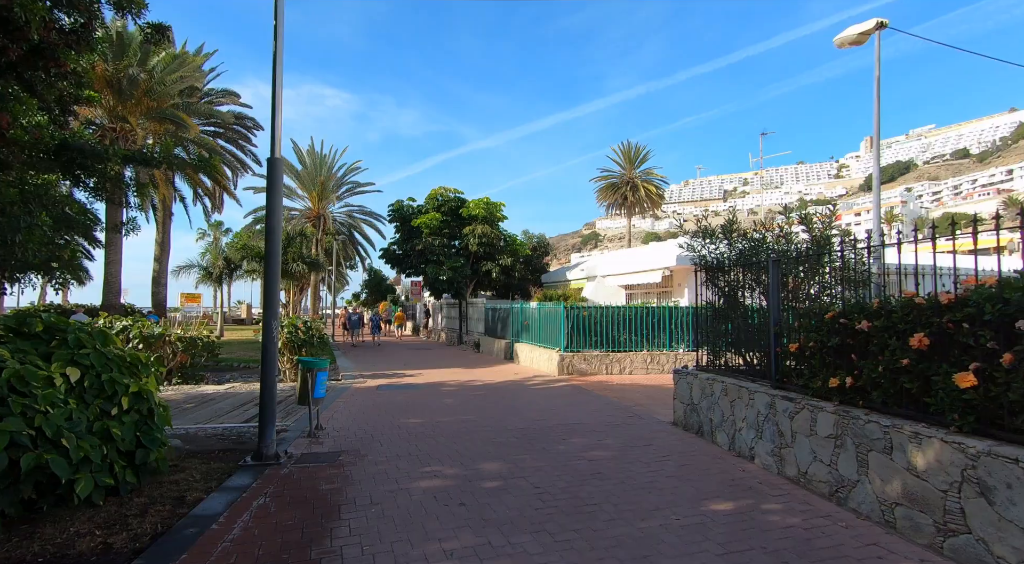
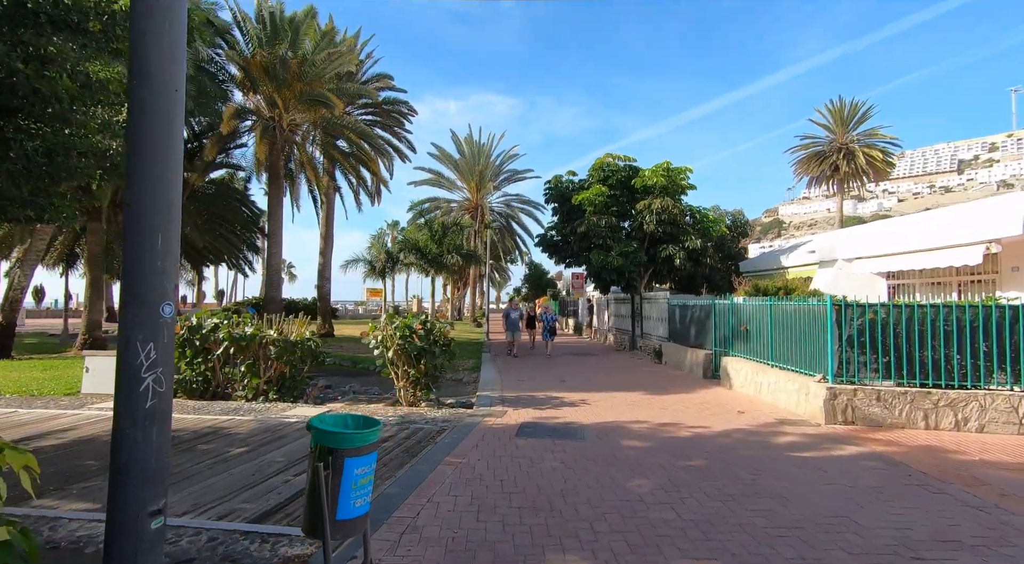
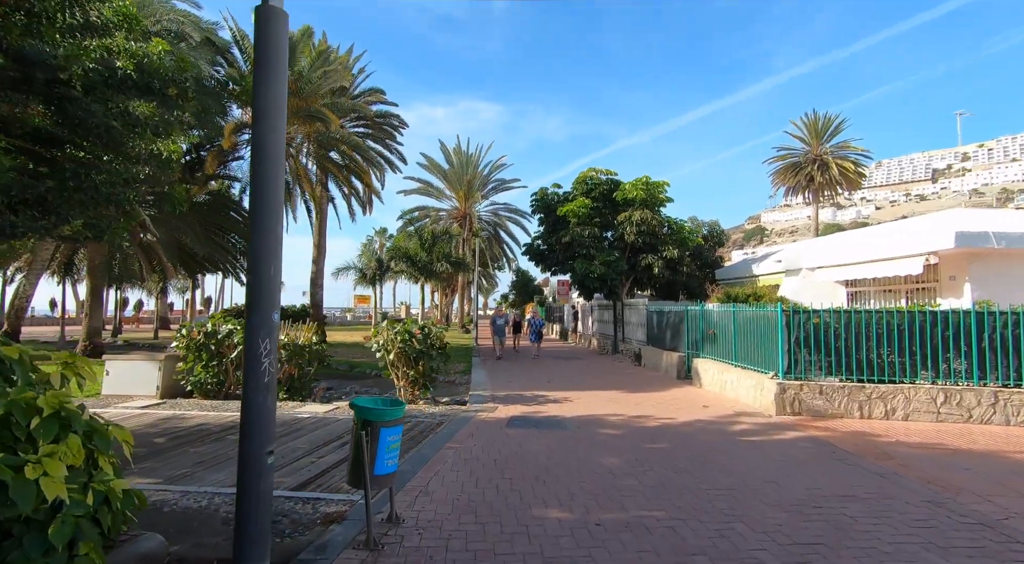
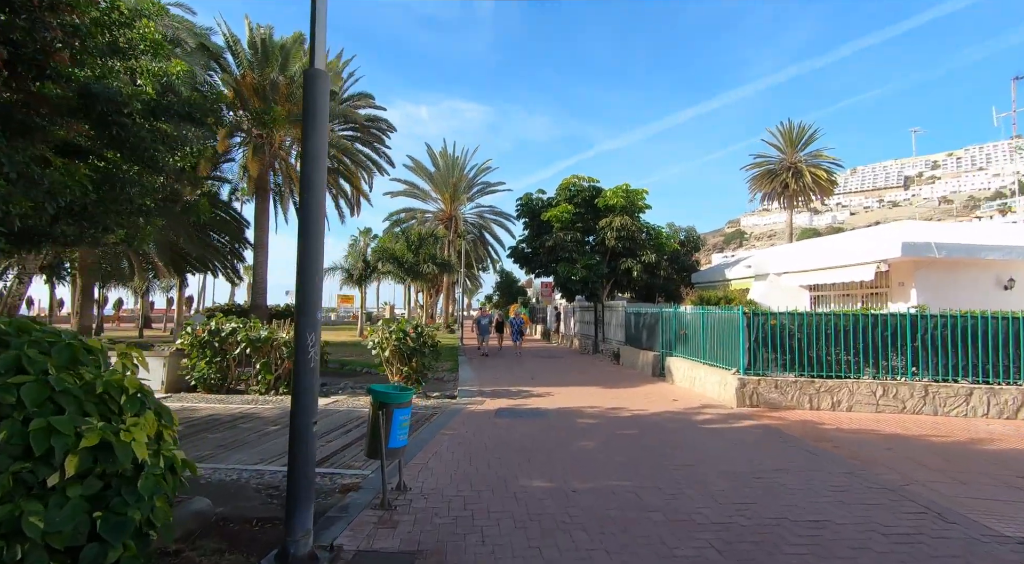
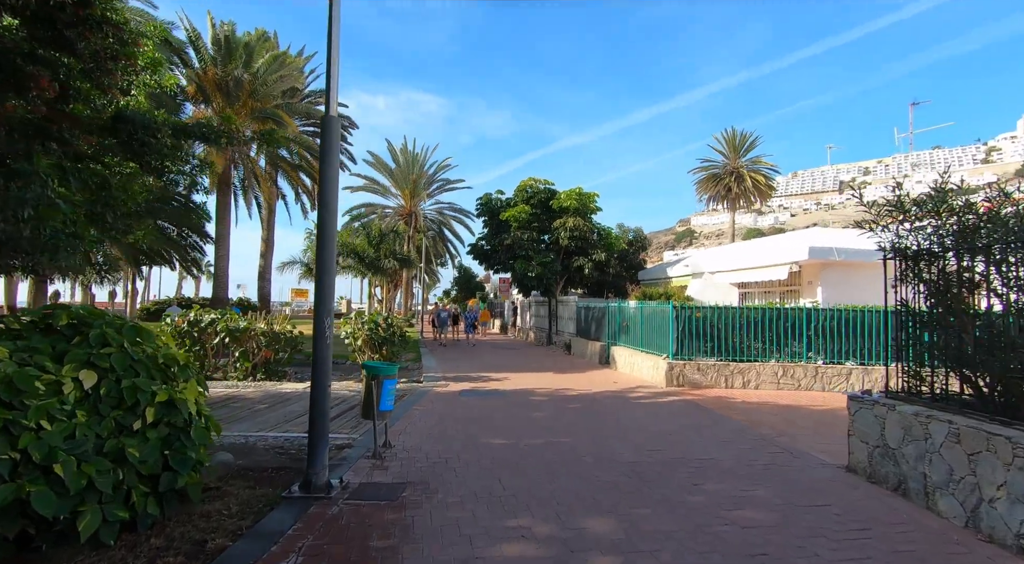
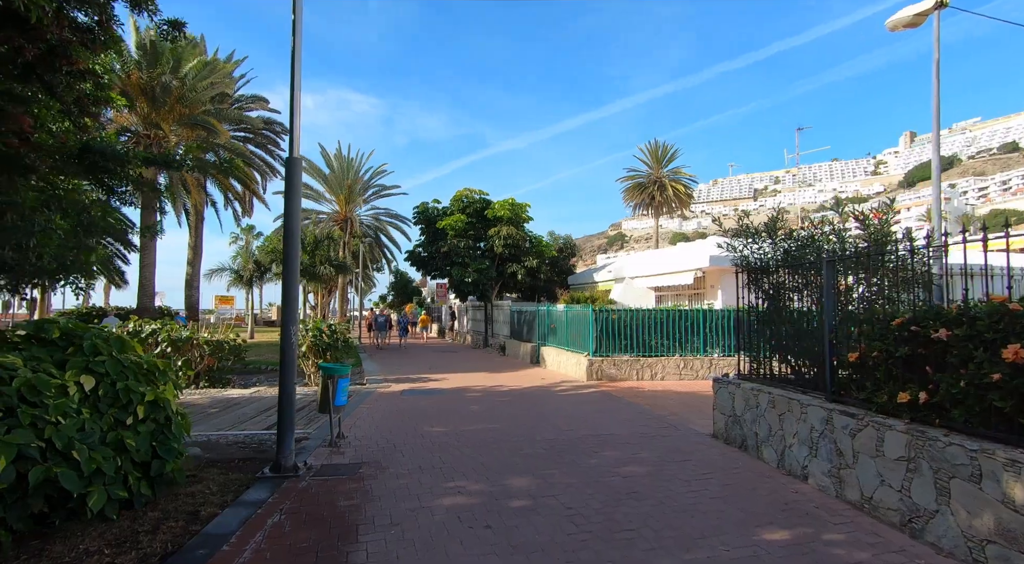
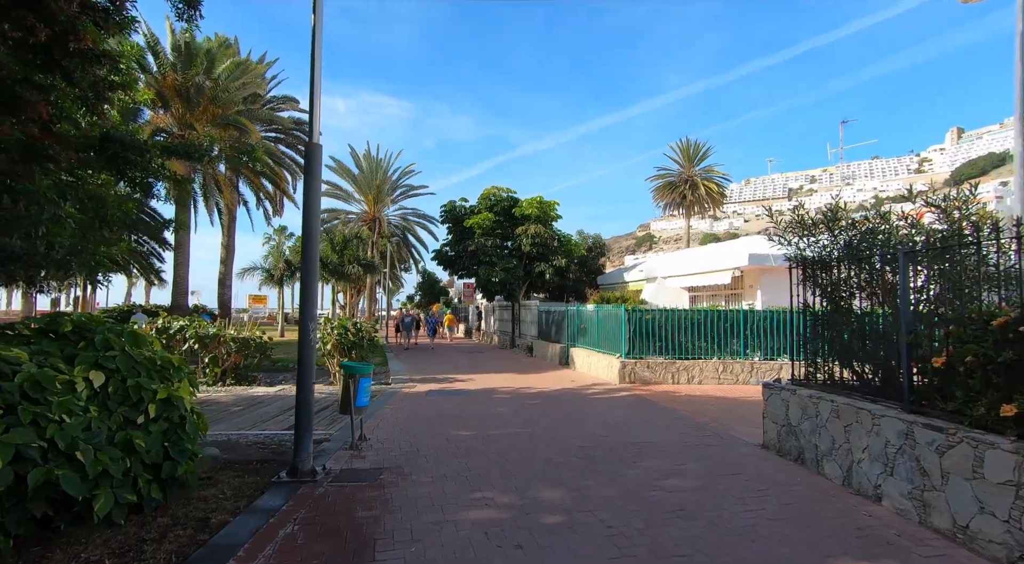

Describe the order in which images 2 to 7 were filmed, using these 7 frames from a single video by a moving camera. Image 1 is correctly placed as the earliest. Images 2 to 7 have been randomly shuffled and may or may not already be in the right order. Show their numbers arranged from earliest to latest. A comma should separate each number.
6, 7, 5, 4, 3, 2
